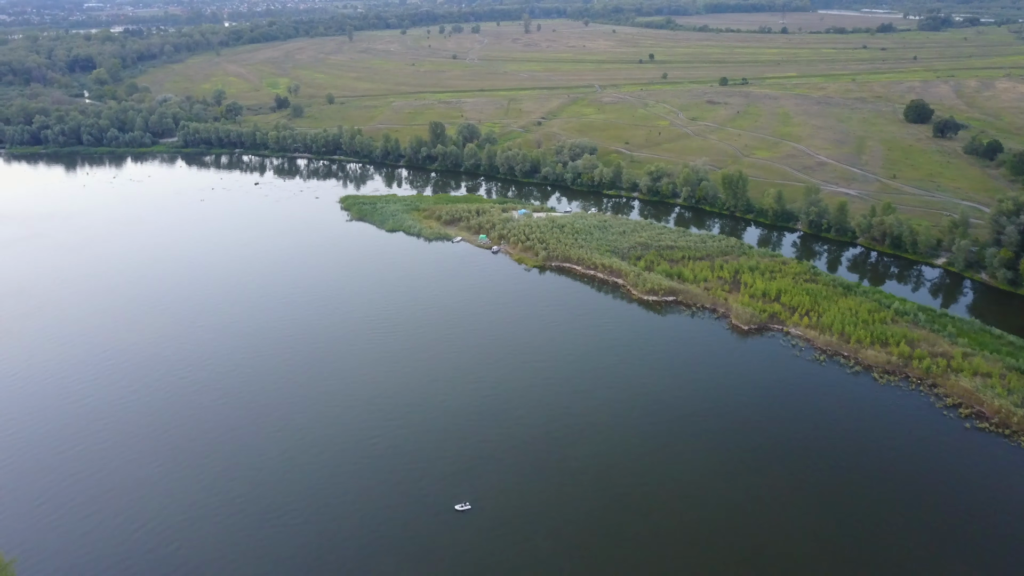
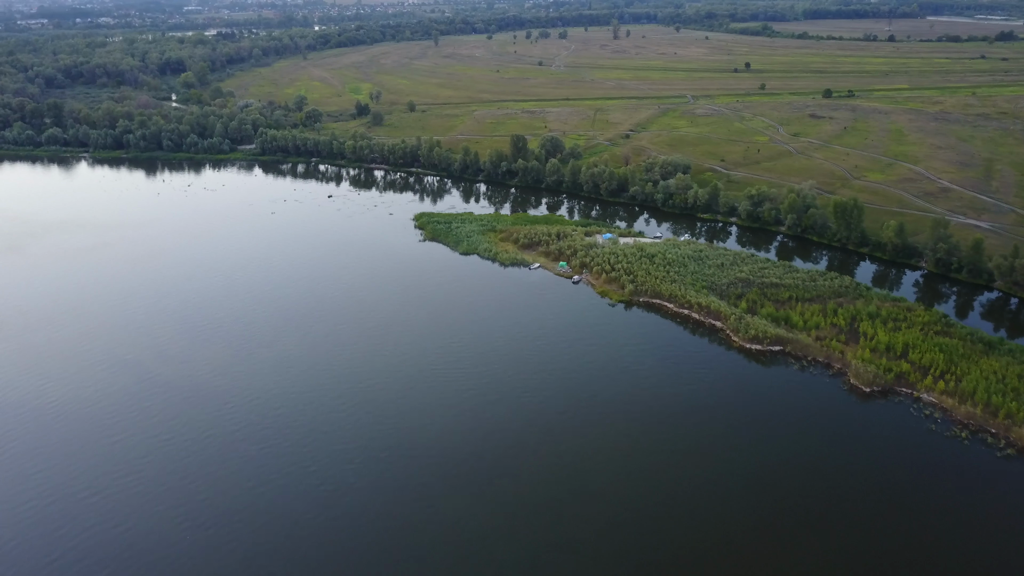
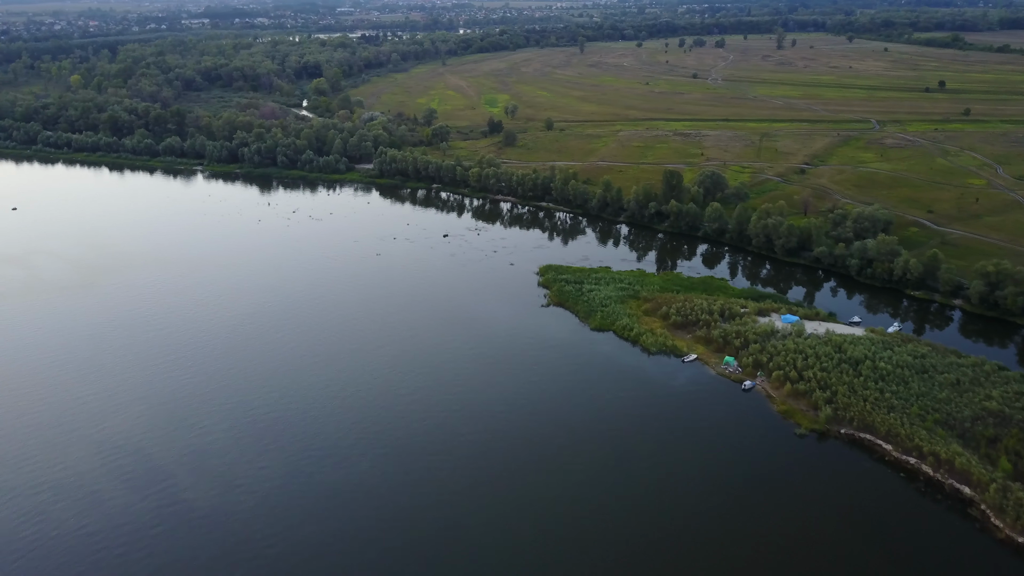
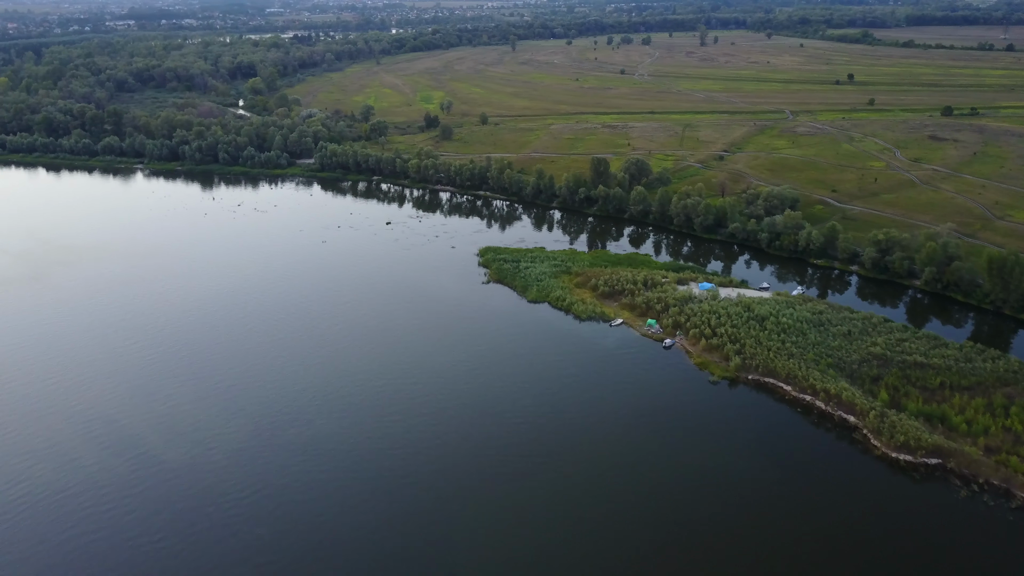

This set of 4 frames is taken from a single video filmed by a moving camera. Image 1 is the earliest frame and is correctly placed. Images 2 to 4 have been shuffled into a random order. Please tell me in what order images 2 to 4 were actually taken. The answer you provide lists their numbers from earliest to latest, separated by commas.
2, 4, 3
